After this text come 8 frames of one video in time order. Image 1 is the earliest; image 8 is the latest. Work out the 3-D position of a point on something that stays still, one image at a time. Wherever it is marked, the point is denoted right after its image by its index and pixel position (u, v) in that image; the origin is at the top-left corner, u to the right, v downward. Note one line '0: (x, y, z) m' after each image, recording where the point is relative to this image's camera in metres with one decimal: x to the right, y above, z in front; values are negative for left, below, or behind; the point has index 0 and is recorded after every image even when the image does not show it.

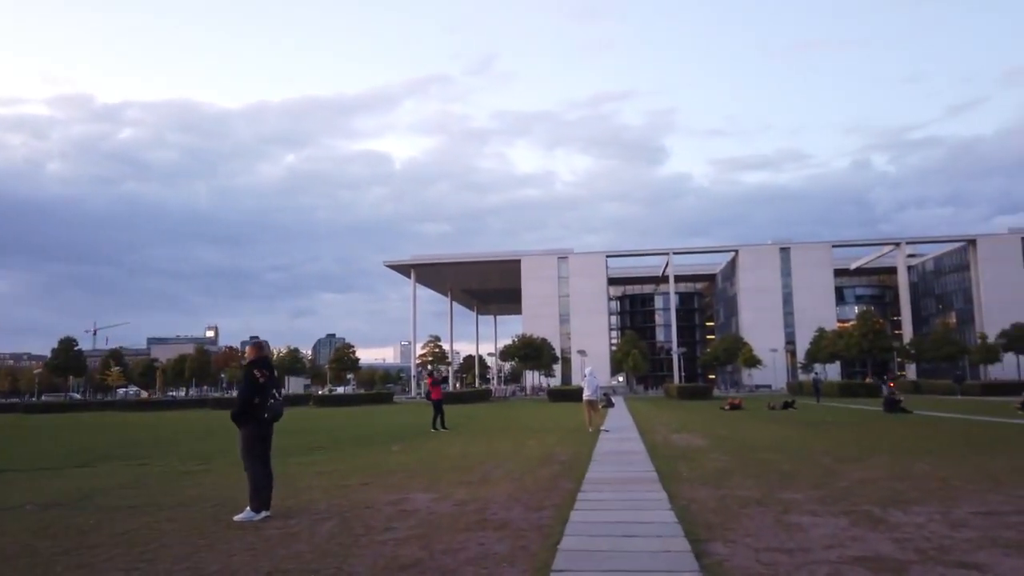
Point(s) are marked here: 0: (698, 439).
0: (+4.5, -3.7, +18.1) m
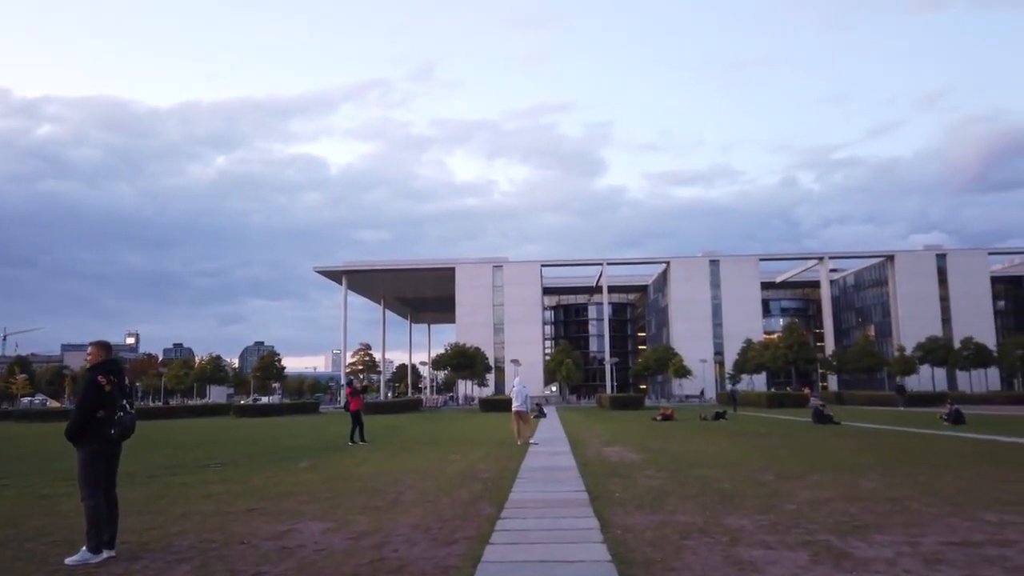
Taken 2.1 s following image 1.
0: (+2.7, -3.8, +17.1) m
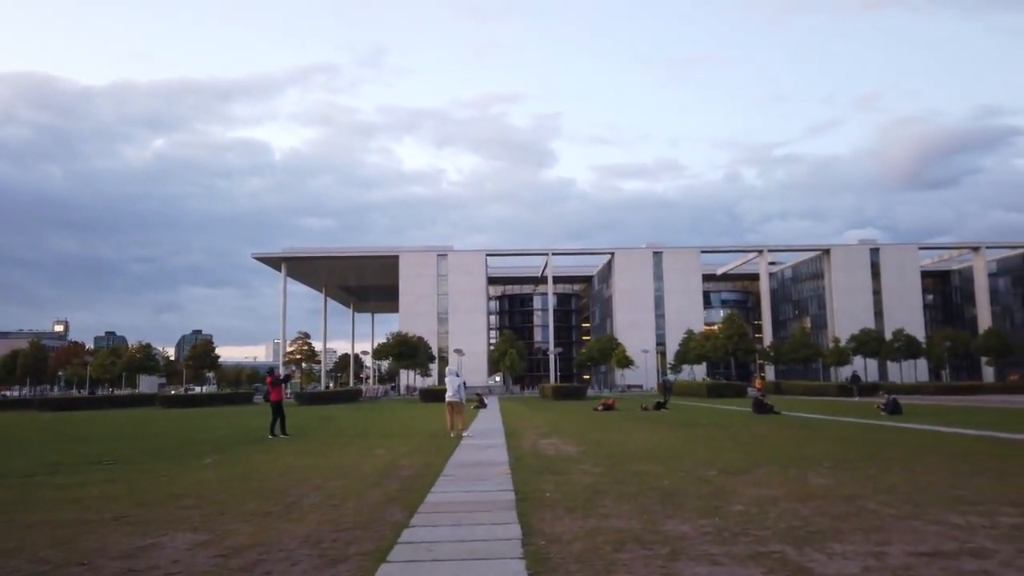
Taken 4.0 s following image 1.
0: (+1.2, -3.4, +16.1) m
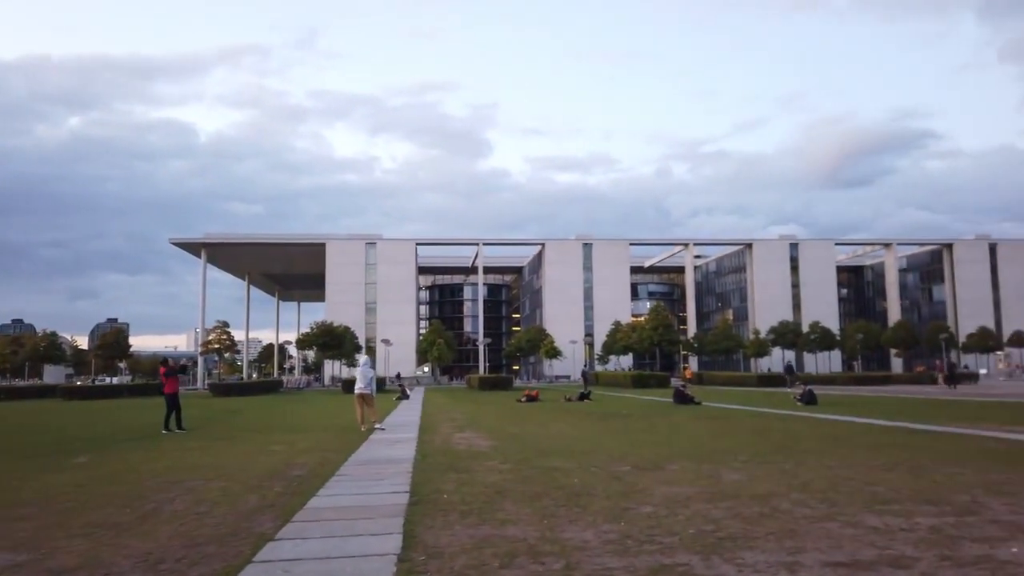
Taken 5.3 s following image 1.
0: (-0.6, -3.1, +15.4) m
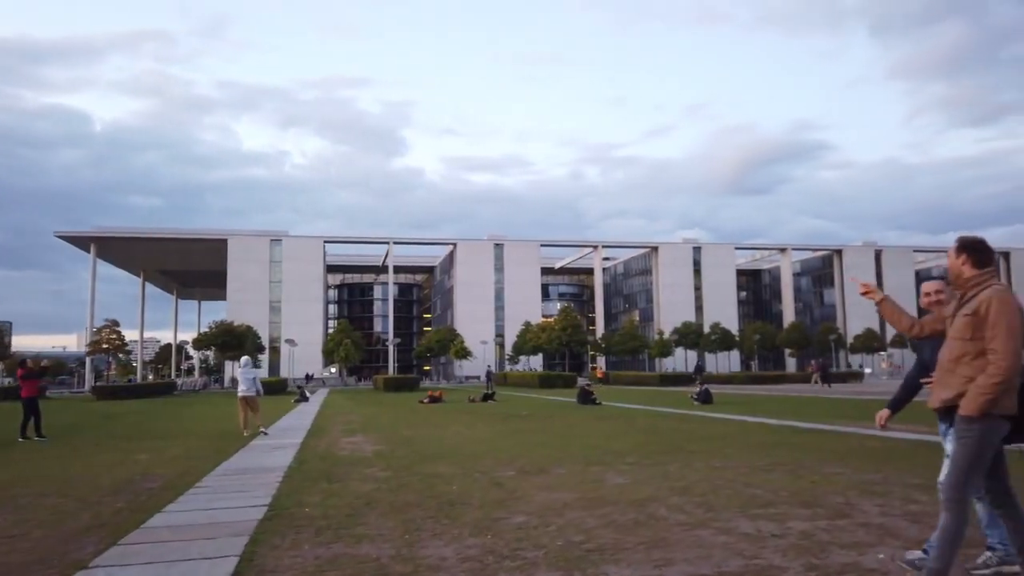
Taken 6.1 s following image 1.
0: (-2.8, -3.1, +14.7) m
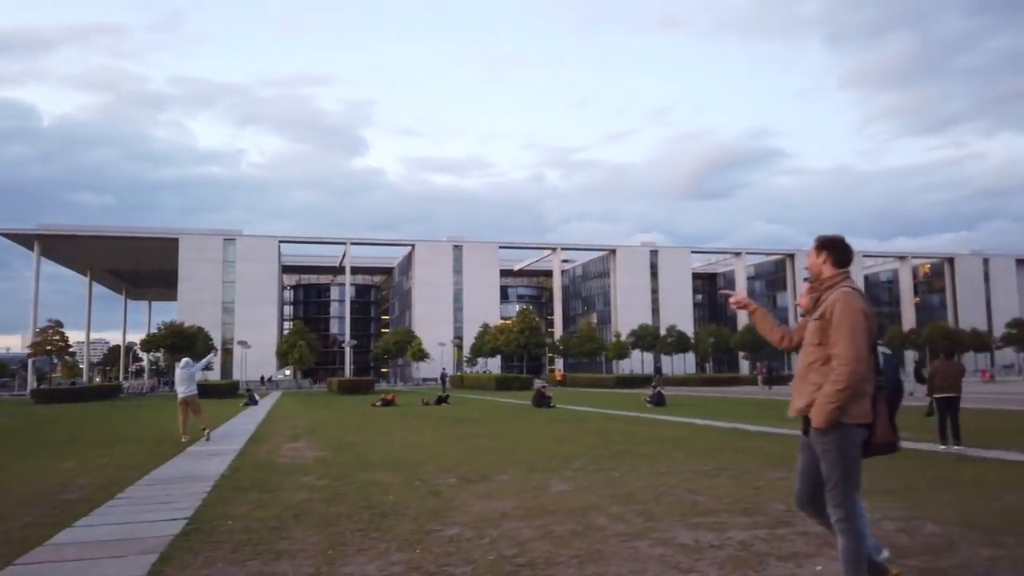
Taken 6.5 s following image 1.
0: (-3.8, -3.1, +14.2) m
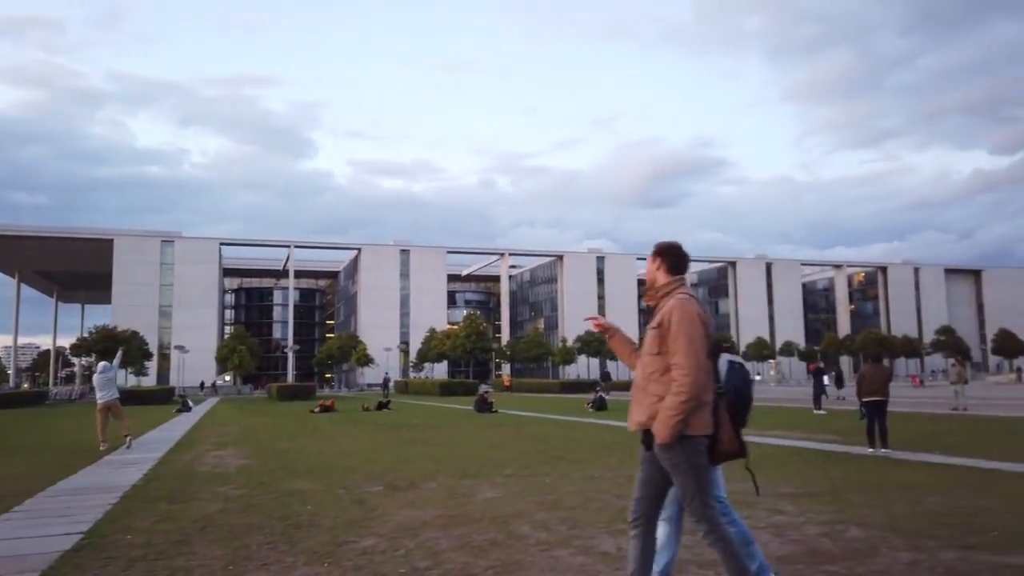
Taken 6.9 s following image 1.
0: (-5.0, -3.1, +13.6) m
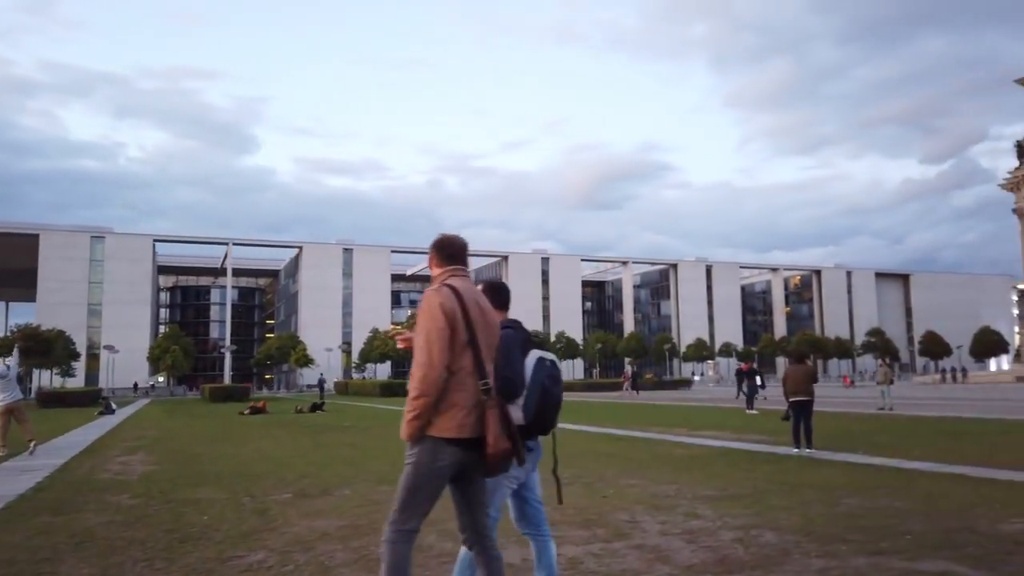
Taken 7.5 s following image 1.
0: (-6.3, -3.0, +12.8) m
